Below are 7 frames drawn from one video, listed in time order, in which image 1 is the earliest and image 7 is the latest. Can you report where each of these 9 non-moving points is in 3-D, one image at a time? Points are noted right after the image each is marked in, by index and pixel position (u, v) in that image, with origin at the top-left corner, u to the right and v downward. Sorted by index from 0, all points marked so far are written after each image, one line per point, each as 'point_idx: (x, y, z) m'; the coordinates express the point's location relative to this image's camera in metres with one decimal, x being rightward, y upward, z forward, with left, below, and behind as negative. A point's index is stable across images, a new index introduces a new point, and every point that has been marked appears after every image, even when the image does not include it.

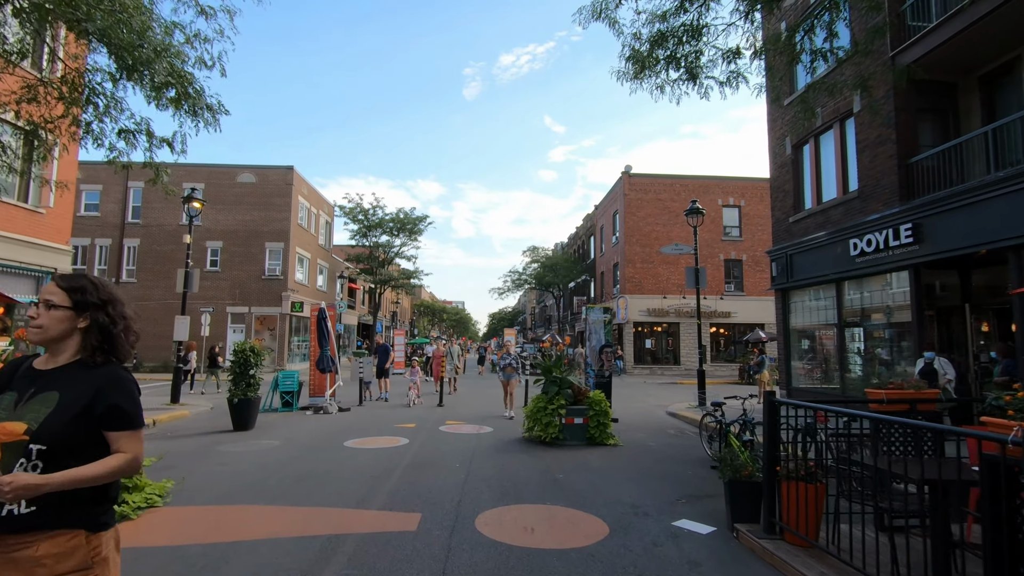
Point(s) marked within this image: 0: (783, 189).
0: (+7.8, +2.8, +15.5) m
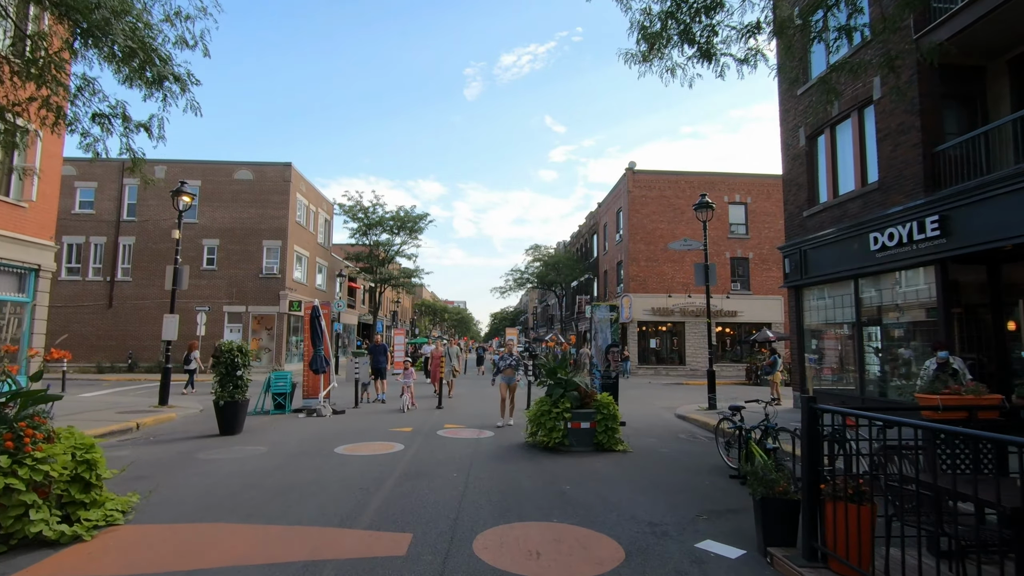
0: (+7.8, +2.9, +14.8) m
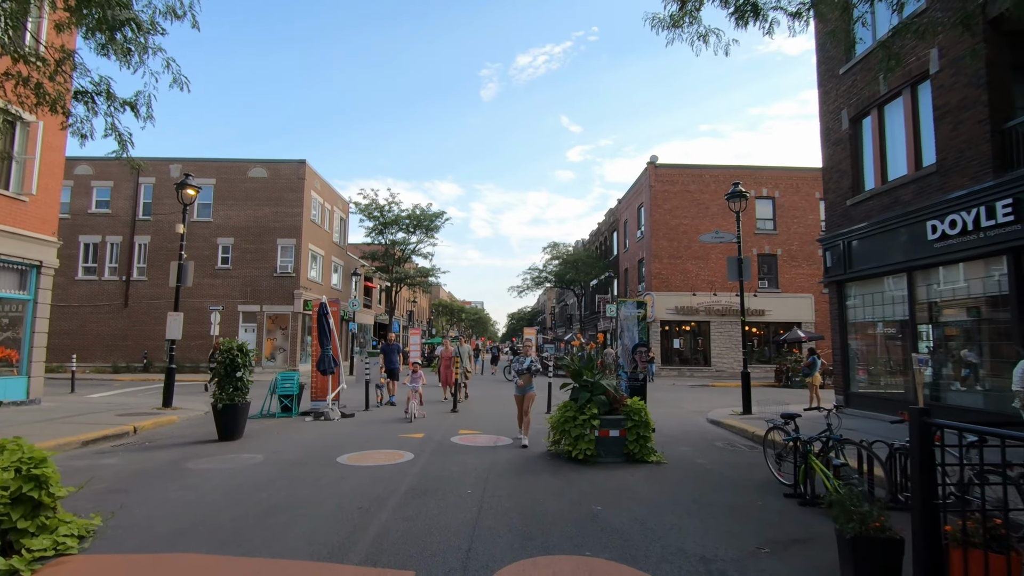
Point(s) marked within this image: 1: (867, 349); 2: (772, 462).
0: (+8.3, +3.0, +13.7) m
1: (+8.7, -1.5, +13.3) m
2: (+3.4, -2.3, +7.1) m
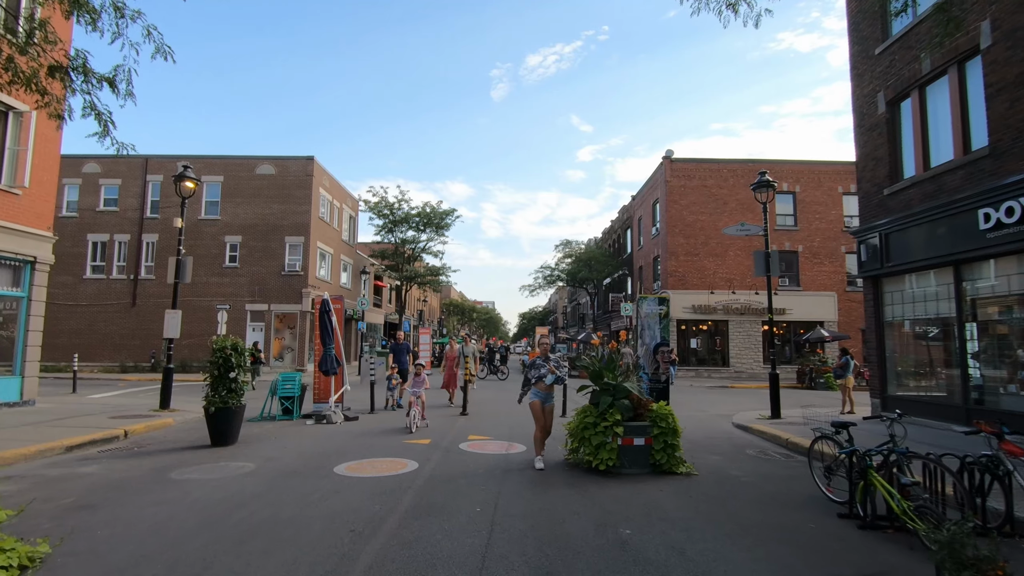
0: (+8.6, +3.1, +12.8) m
1: (+9.0, -1.4, +12.3) m
2: (+3.6, -2.2, +6.3) m
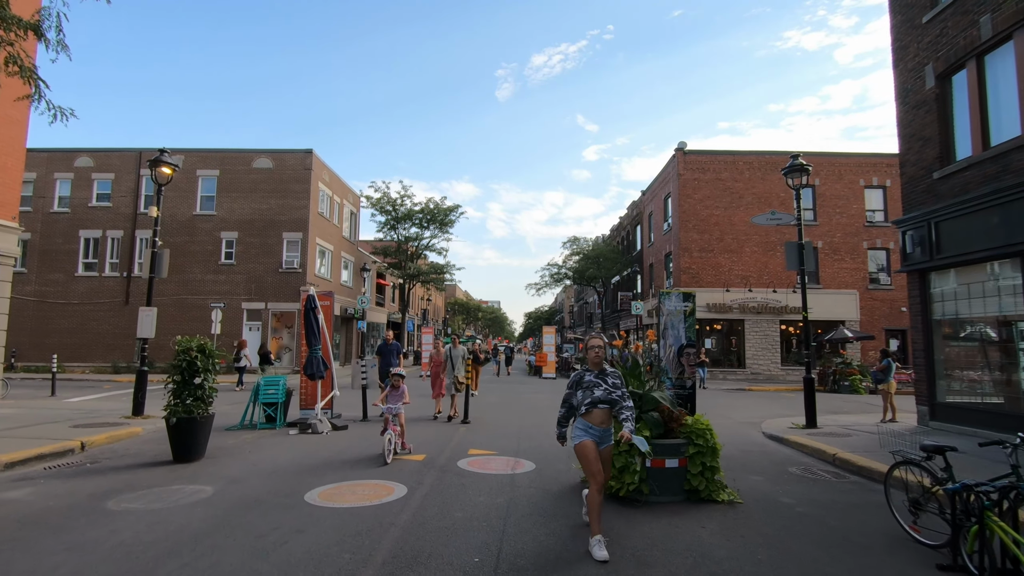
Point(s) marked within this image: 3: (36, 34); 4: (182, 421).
0: (+8.8, +3.3, +11.5) m
1: (+9.1, -1.2, +11.1) m
2: (+3.7, -2.1, +5.1) m
3: (-5.0, +2.7, +5.7) m
4: (-4.7, -1.9, +7.7) m
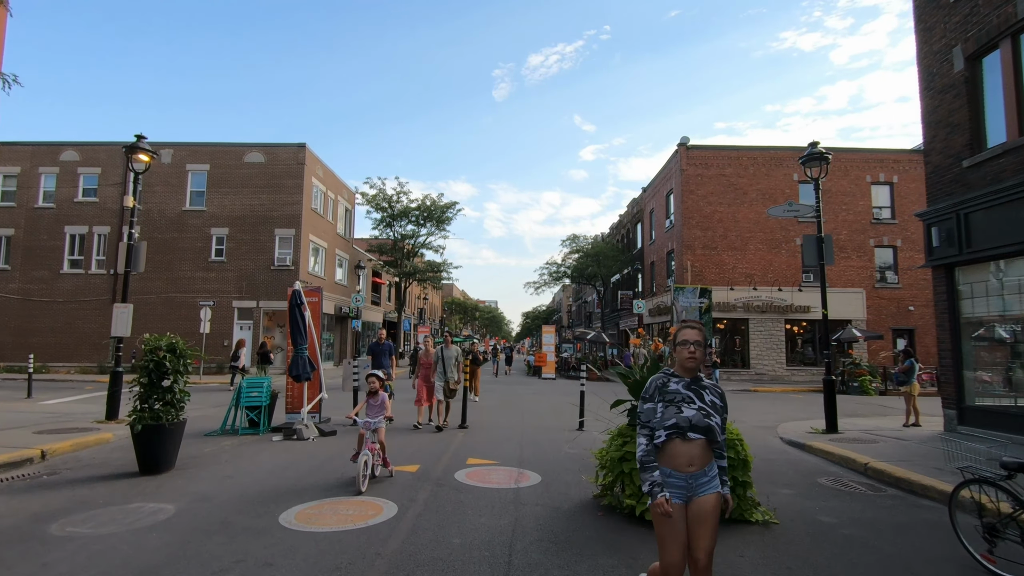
0: (+8.8, +3.3, +10.9) m
1: (+9.2, -1.2, +10.4) m
2: (+3.7, -2.0, +4.4) m
3: (-4.9, +2.8, +4.9) m
4: (-4.7, -1.8, +7.0) m
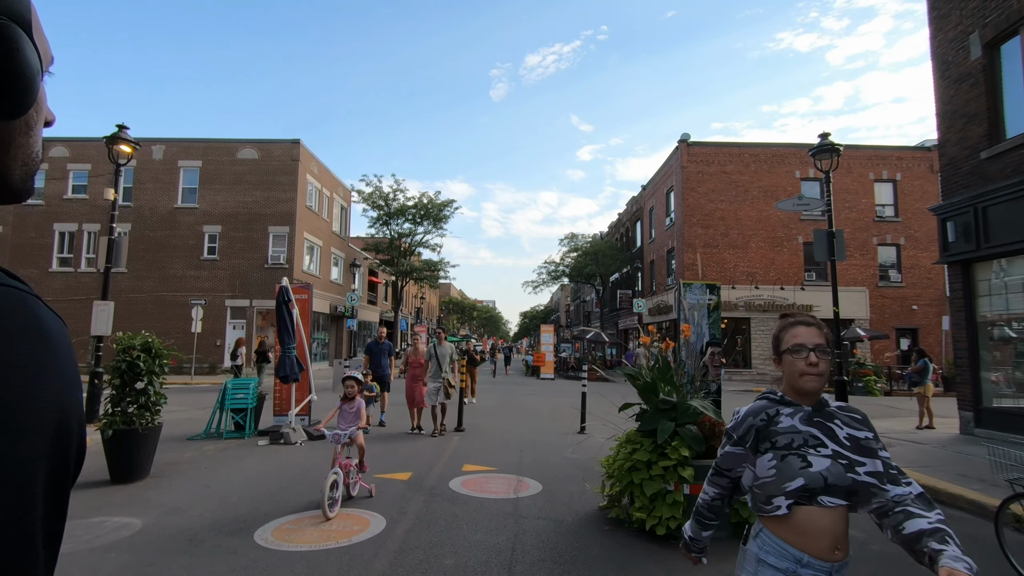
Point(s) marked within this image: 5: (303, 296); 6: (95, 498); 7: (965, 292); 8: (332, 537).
0: (+8.8, +3.4, +10.4) m
1: (+9.1, -1.1, +10.0) m
2: (+3.7, -2.0, +3.9) m
3: (-4.9, +2.8, +4.4) m
4: (-4.7, -1.7, +6.5) m
5: (-4.1, -0.2, +10.5) m
6: (-4.5, -2.3, +5.8) m
7: (+9.0, -0.1, +10.7) m
8: (-1.5, -2.1, +4.6) m
